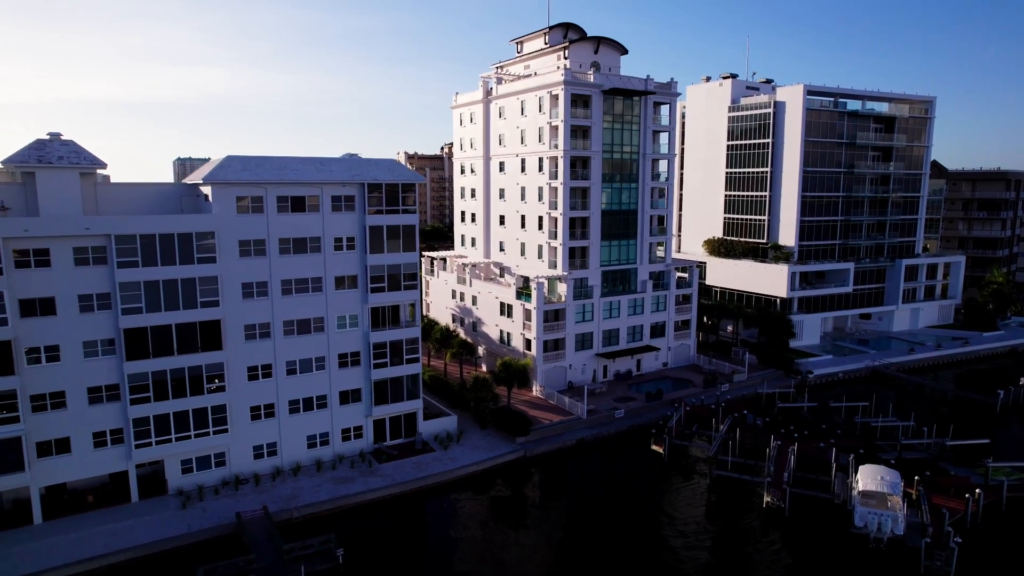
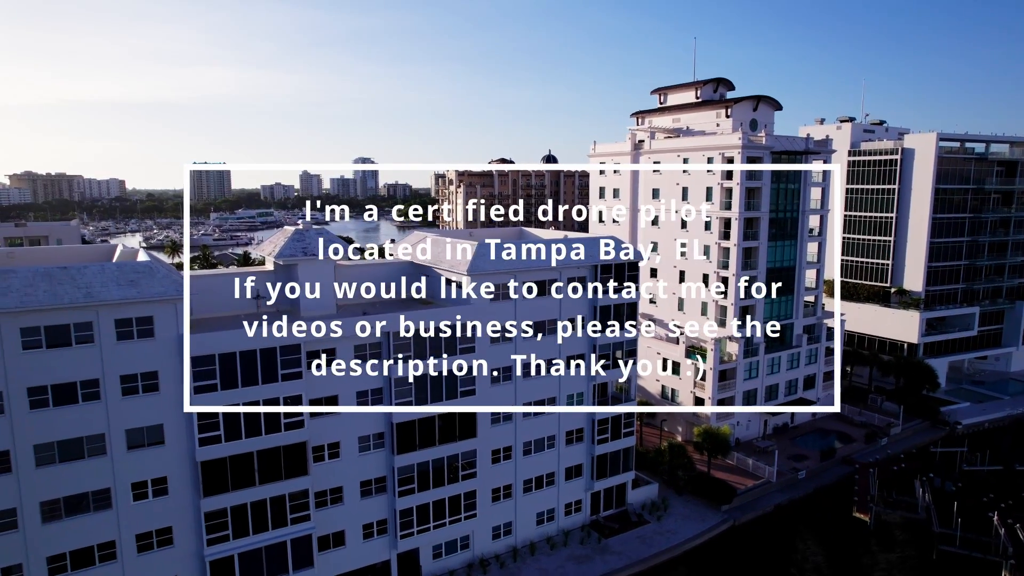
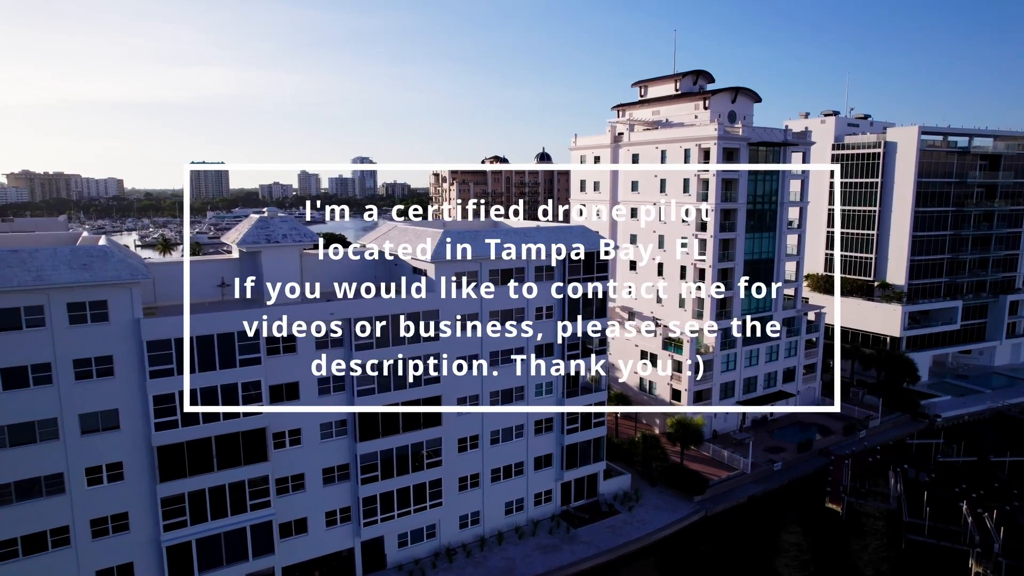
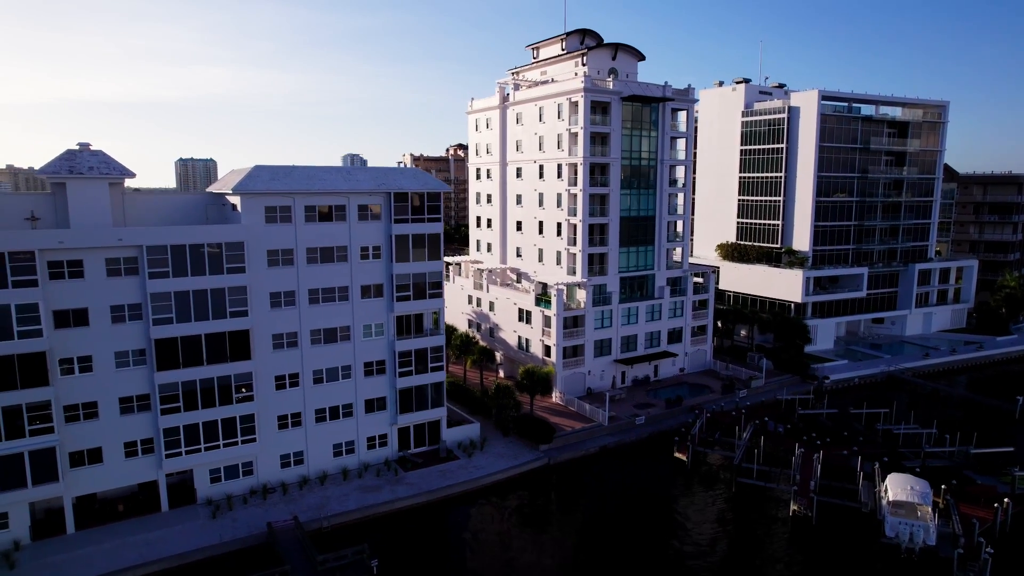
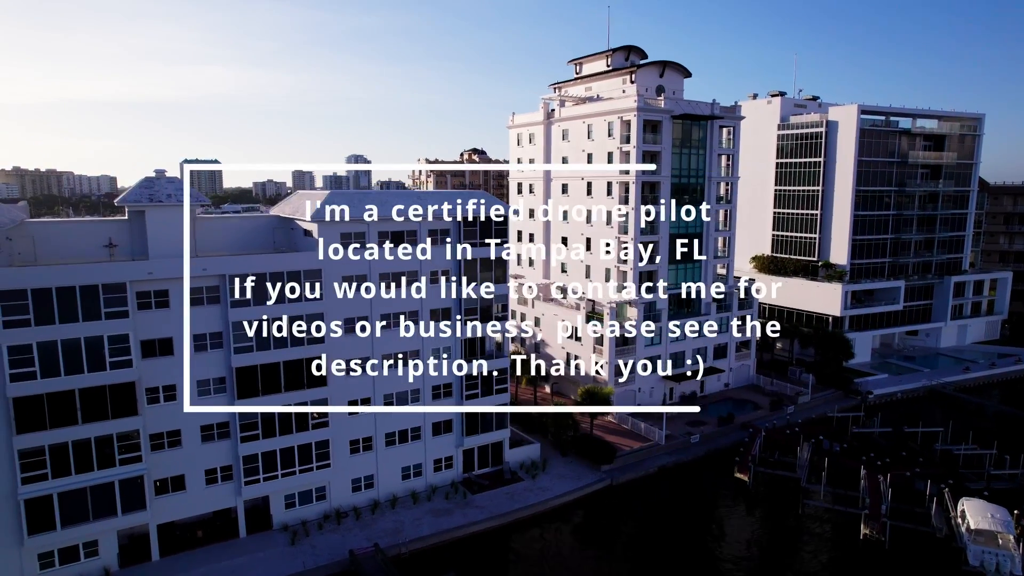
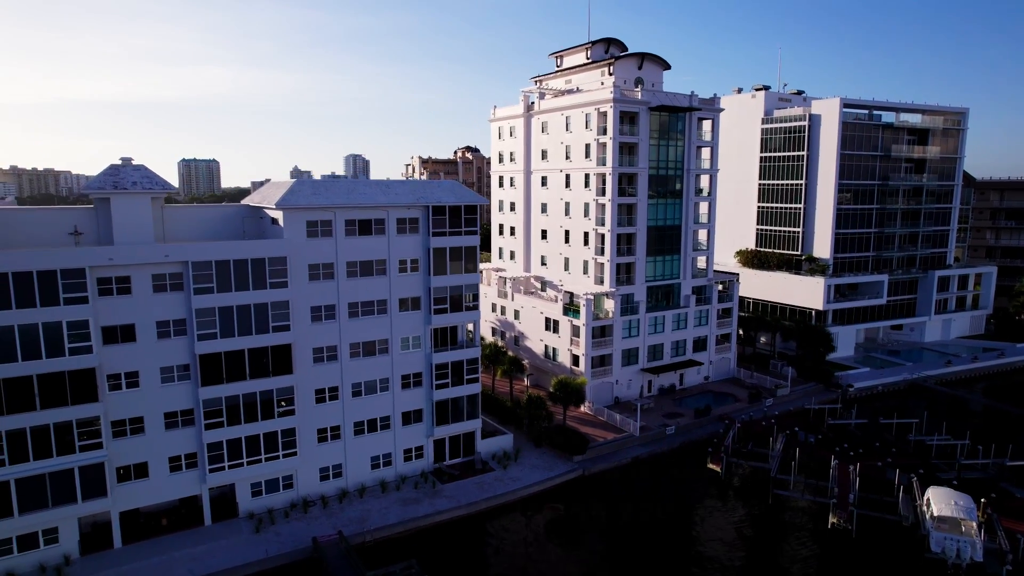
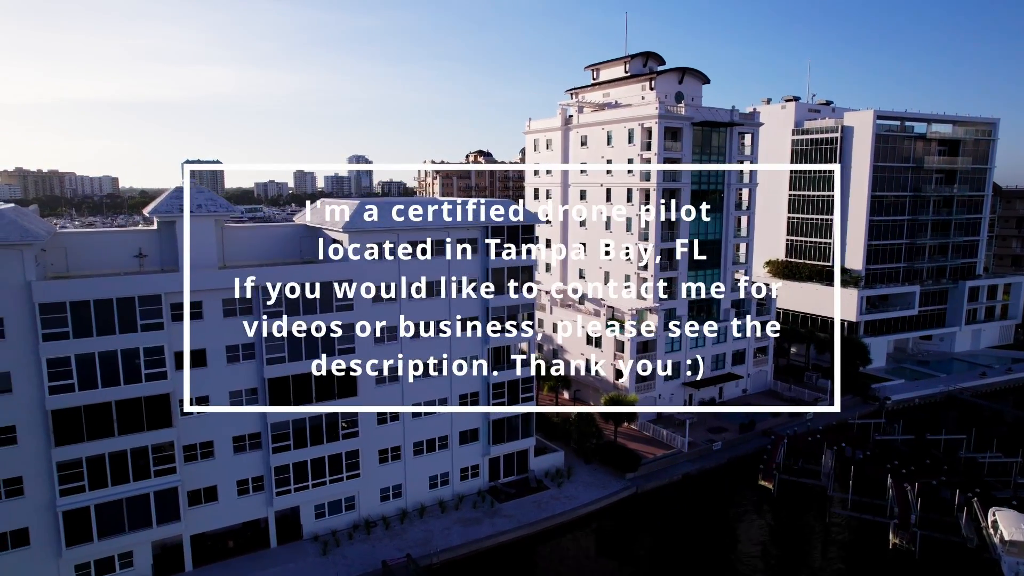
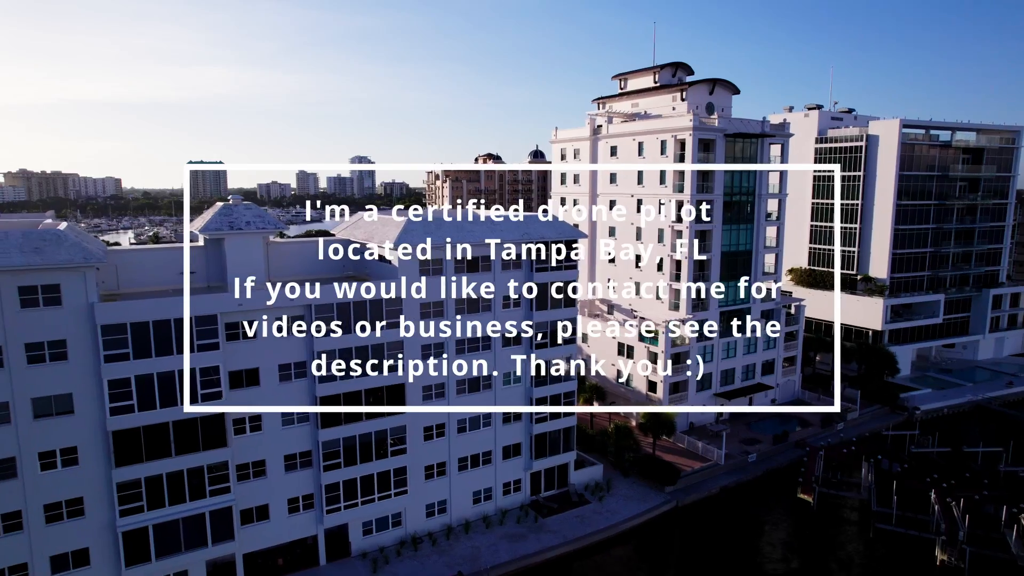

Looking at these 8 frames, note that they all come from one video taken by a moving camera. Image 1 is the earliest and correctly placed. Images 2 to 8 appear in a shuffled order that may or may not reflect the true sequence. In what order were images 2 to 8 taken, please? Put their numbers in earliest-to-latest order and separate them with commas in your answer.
4, 6, 5, 7, 8, 3, 2
